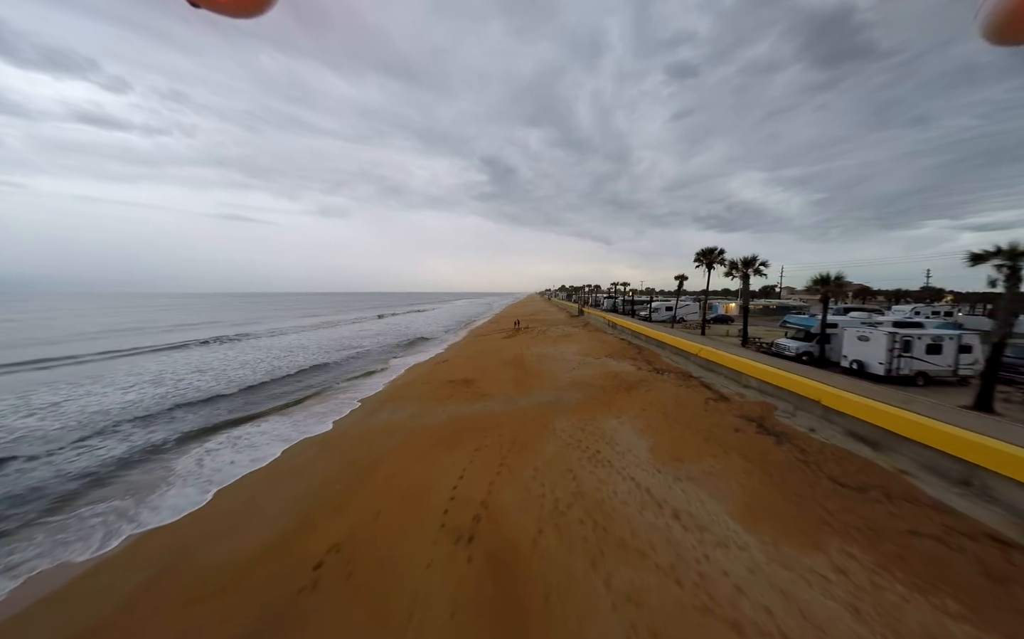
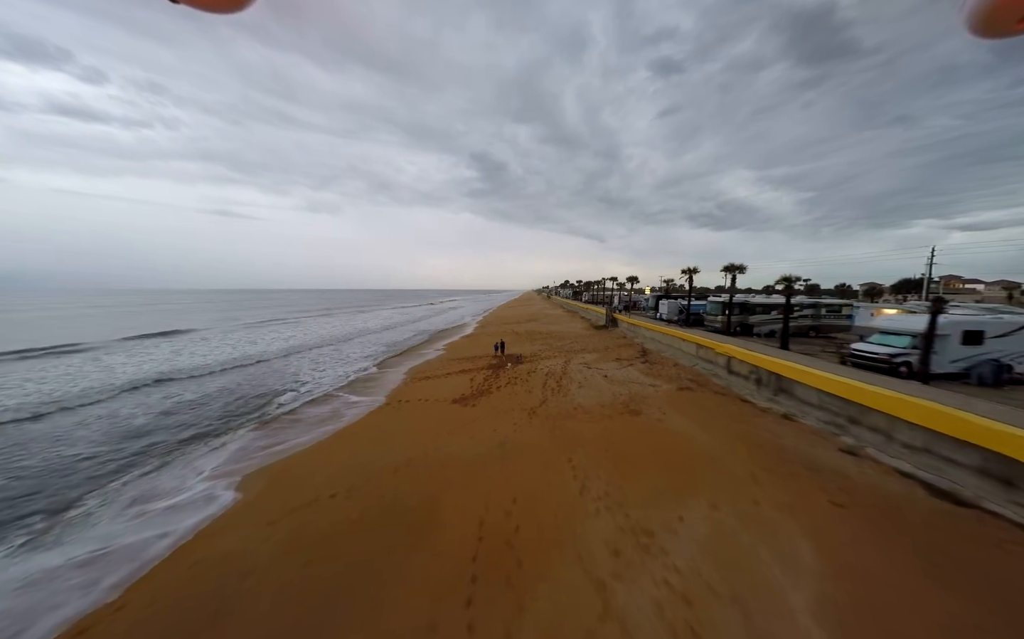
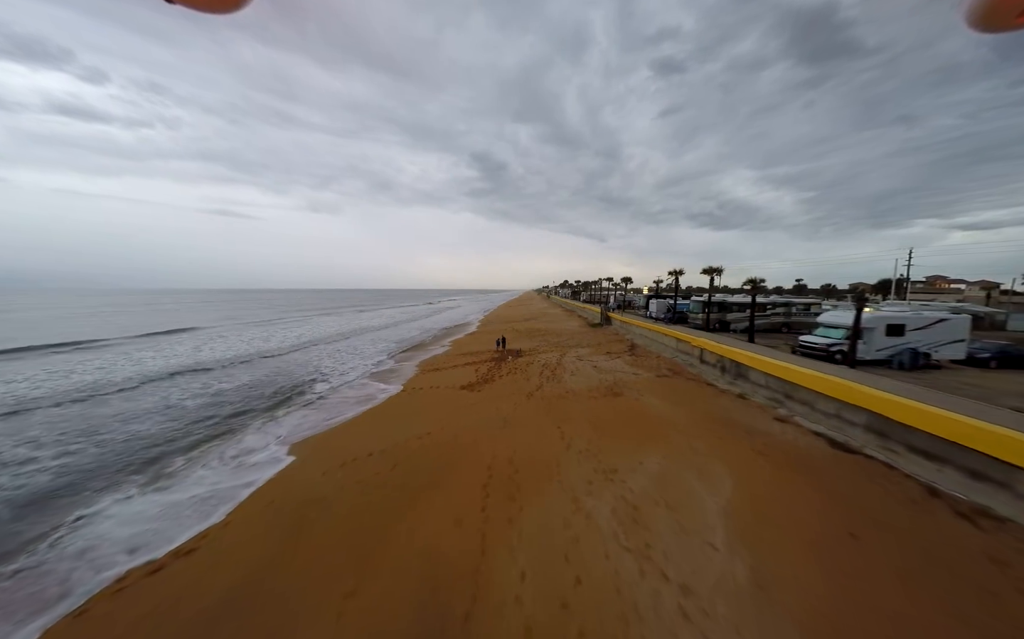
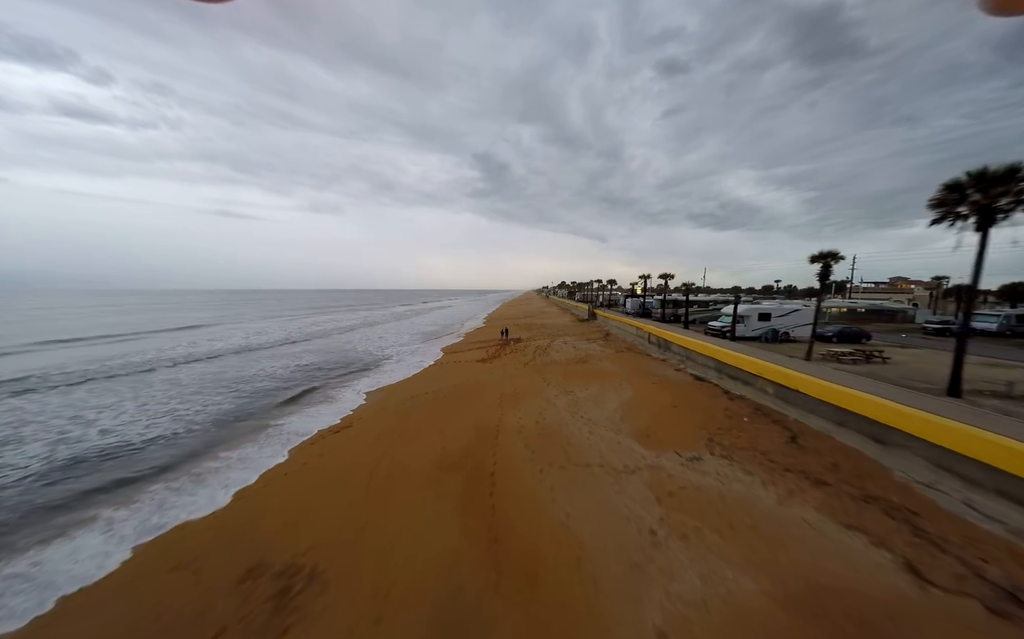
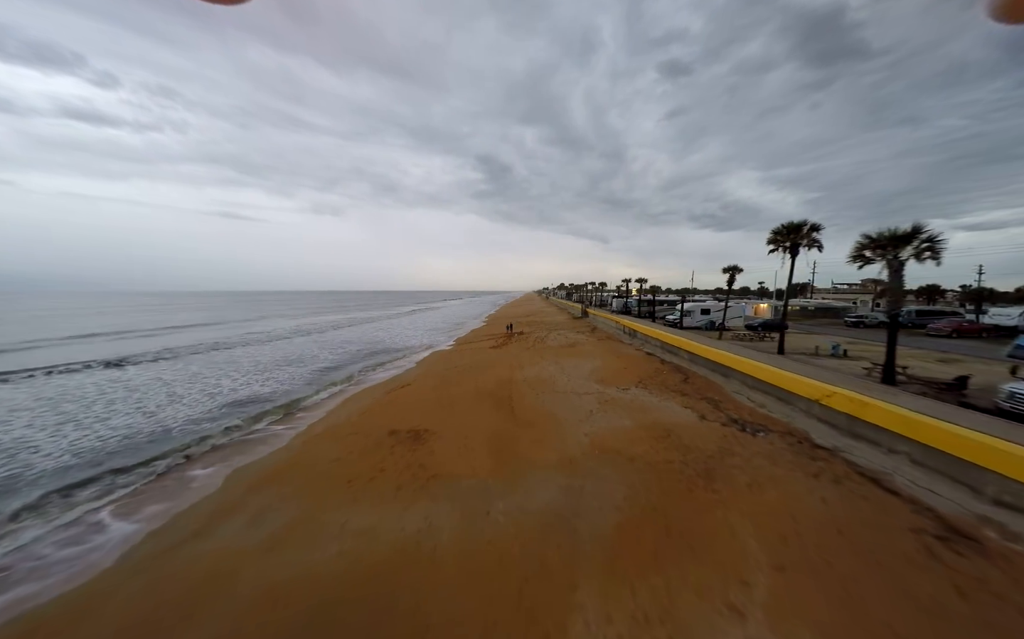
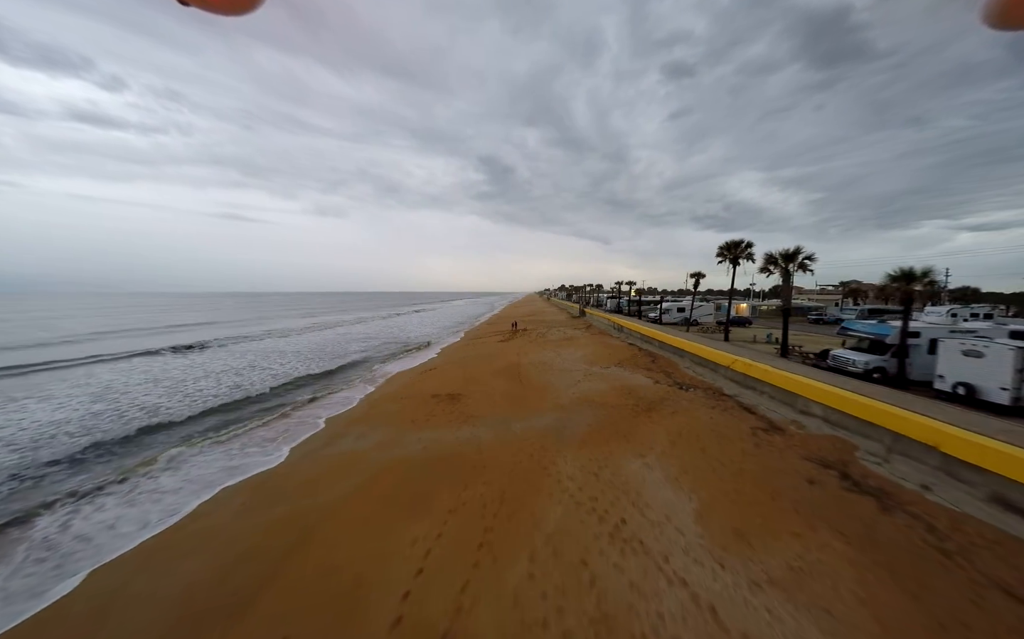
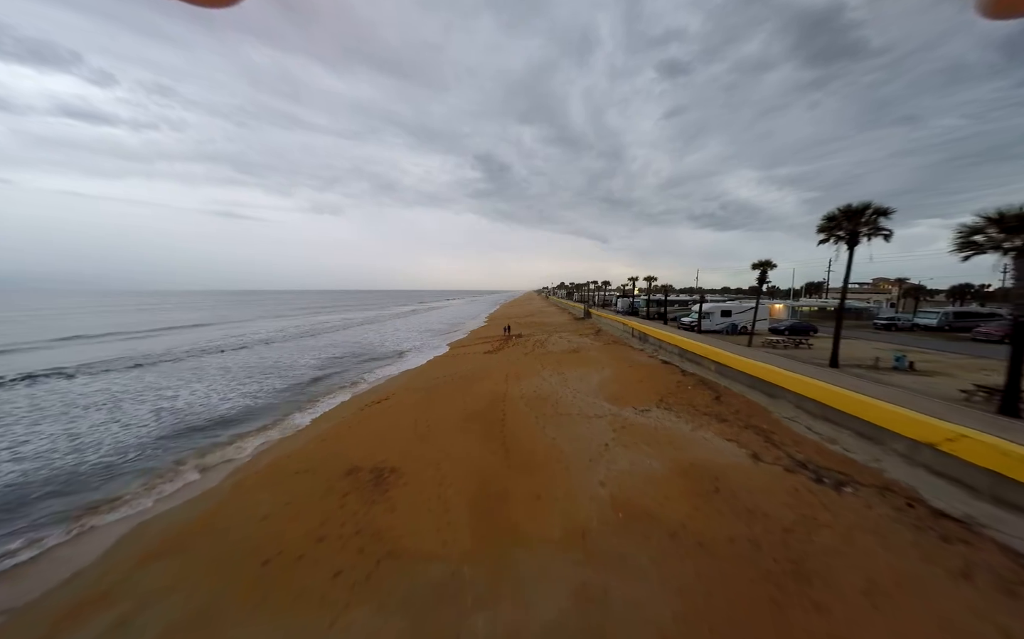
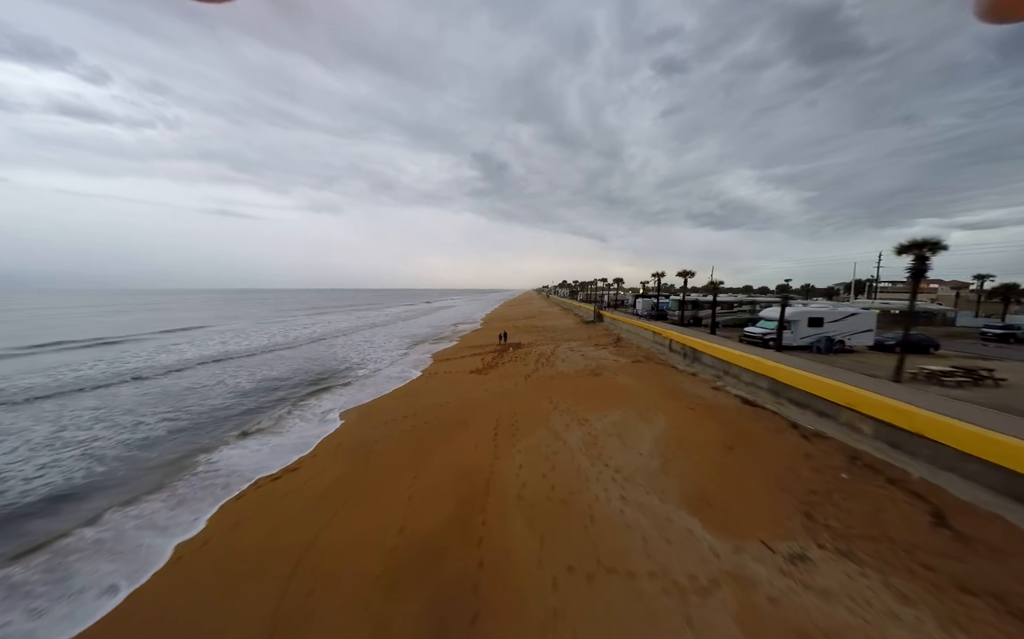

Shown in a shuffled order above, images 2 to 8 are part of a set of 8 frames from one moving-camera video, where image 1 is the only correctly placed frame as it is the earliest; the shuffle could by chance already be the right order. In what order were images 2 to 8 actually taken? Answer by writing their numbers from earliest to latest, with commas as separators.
6, 5, 7, 4, 8, 3, 2
